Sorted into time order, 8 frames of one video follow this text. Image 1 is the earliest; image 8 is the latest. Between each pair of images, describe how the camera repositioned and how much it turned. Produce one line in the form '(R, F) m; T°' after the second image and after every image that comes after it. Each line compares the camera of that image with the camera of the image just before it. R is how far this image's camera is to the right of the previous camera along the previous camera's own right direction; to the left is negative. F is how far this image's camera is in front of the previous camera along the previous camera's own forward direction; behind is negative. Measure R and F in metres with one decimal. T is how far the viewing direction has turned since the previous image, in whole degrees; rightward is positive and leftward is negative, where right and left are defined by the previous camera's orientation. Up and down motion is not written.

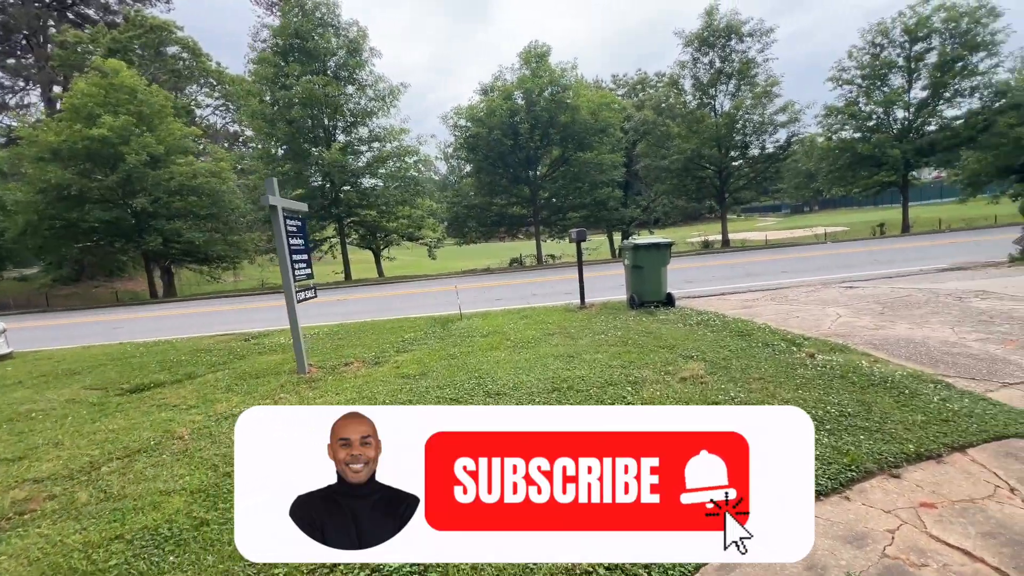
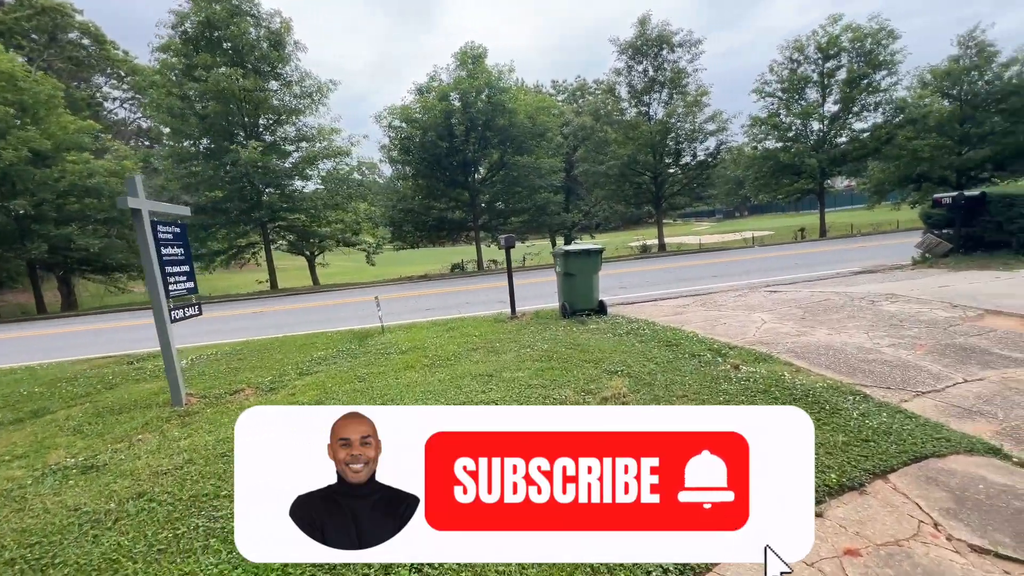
(+0.4, +0.5) m; +6°
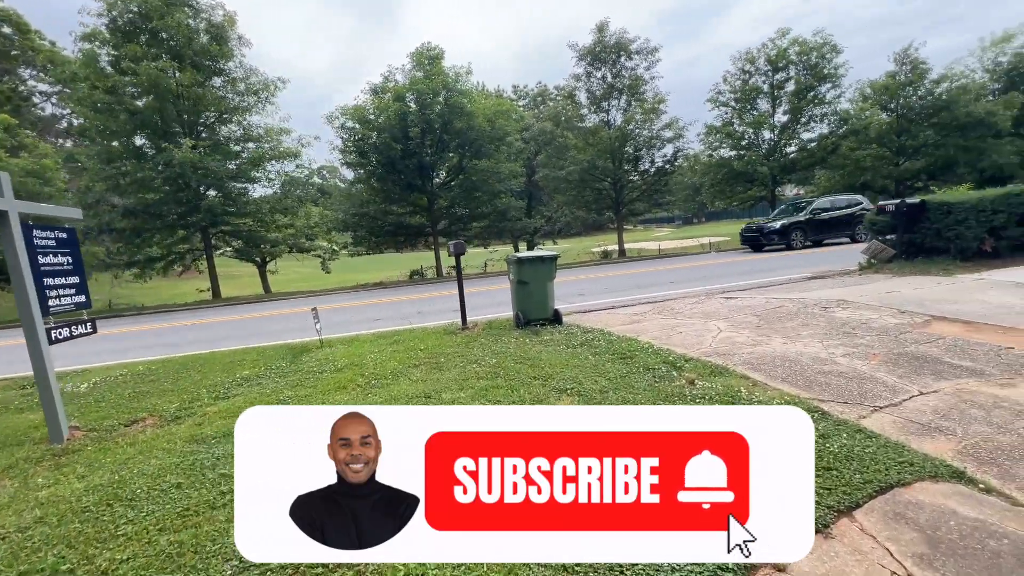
(+0.3, +0.4) m; +4°
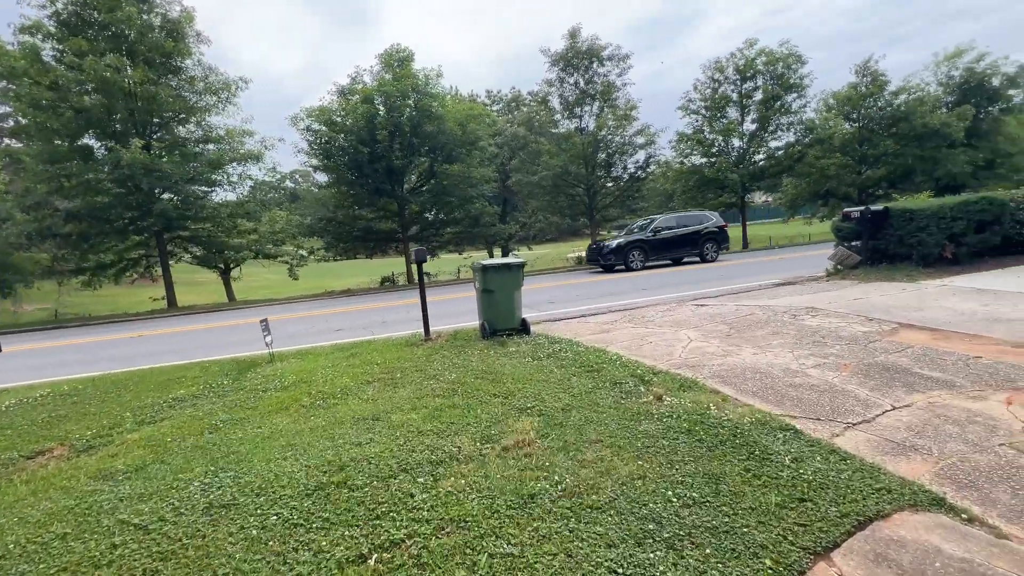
(+0.2, +0.3) m; +3°
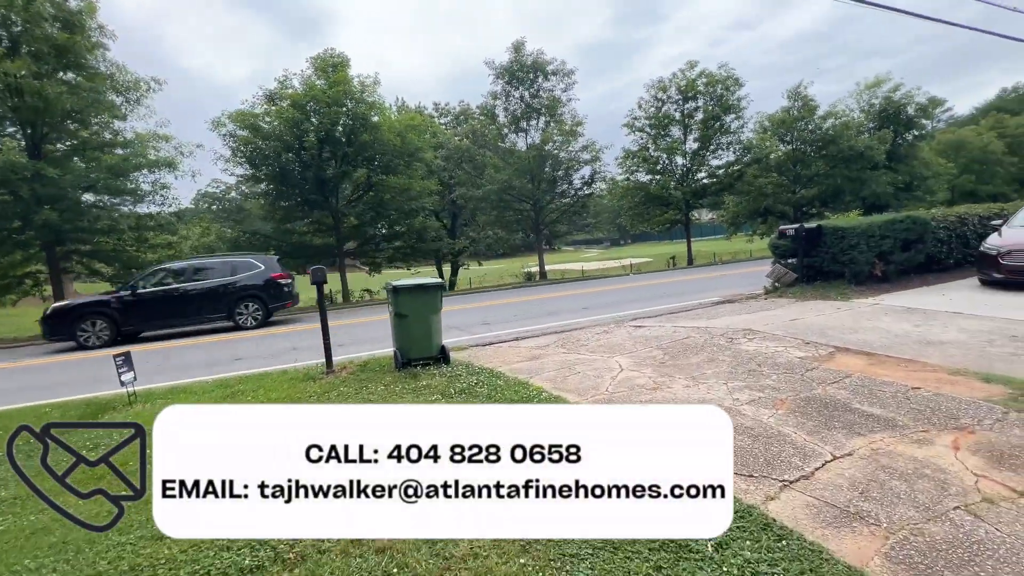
(+0.6, +0.8) m; +5°
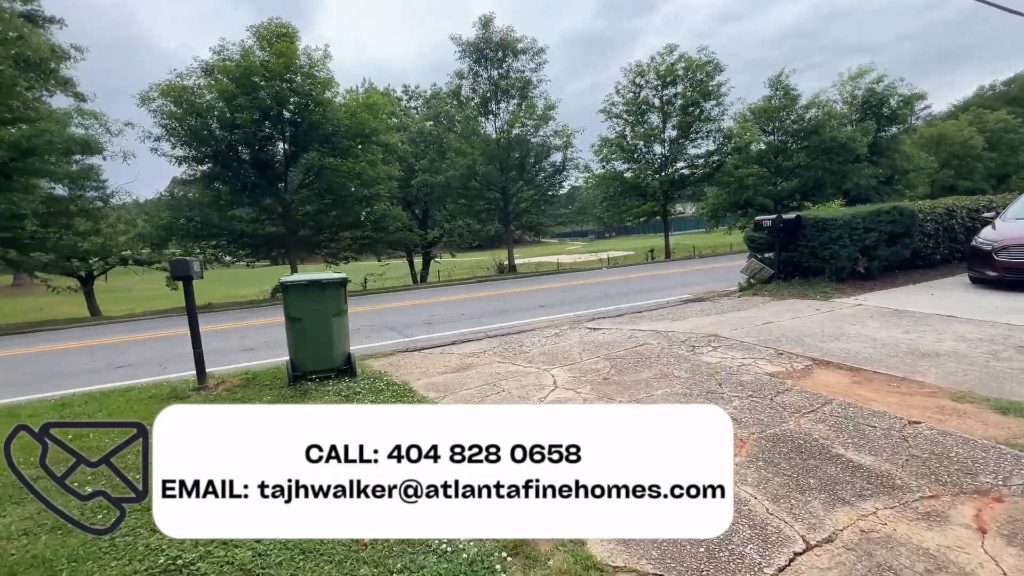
(+0.9, +1.2) m; +2°
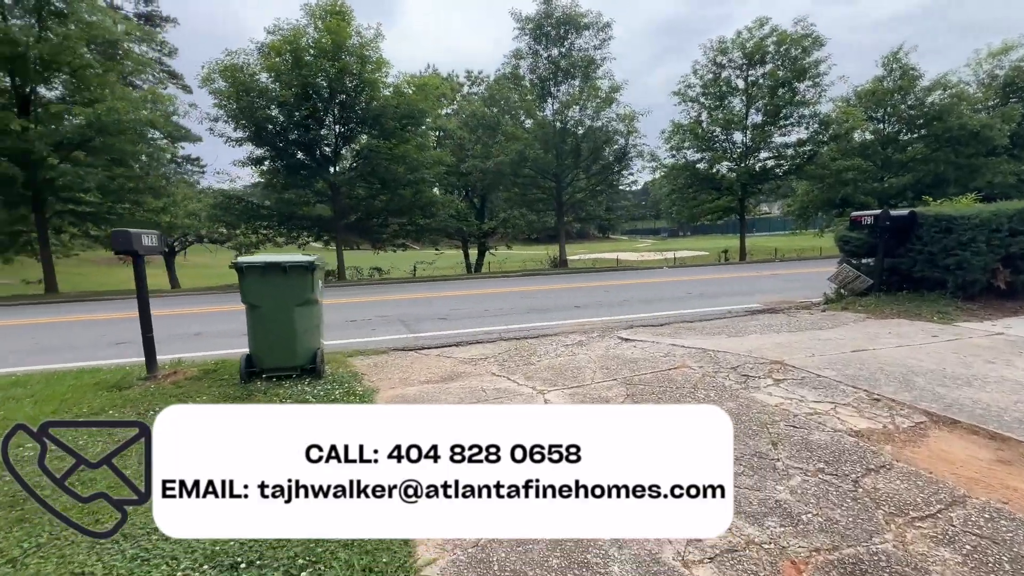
(+0.7, +1.3) m; -8°
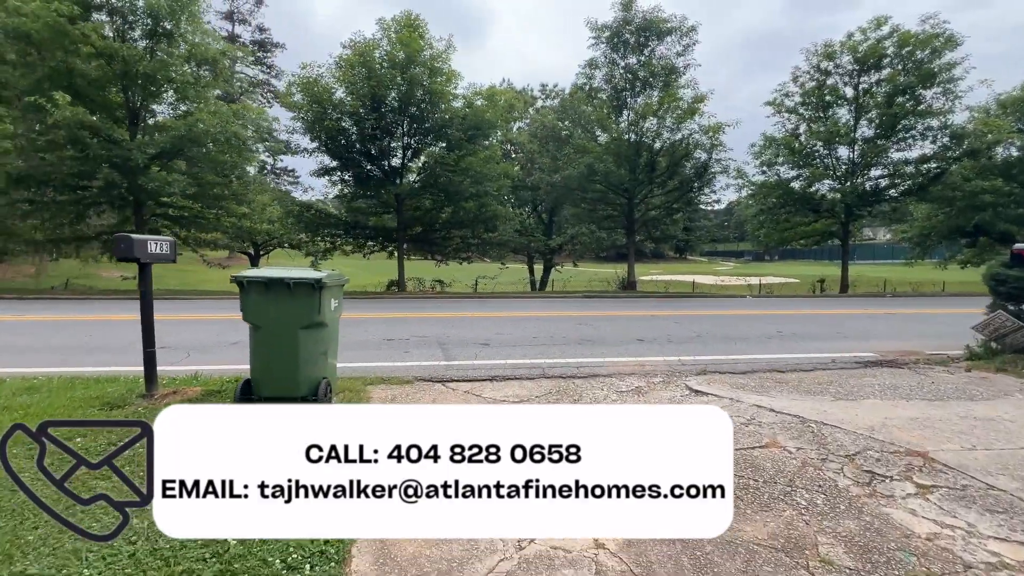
(+0.3, +1.0) m; -9°
